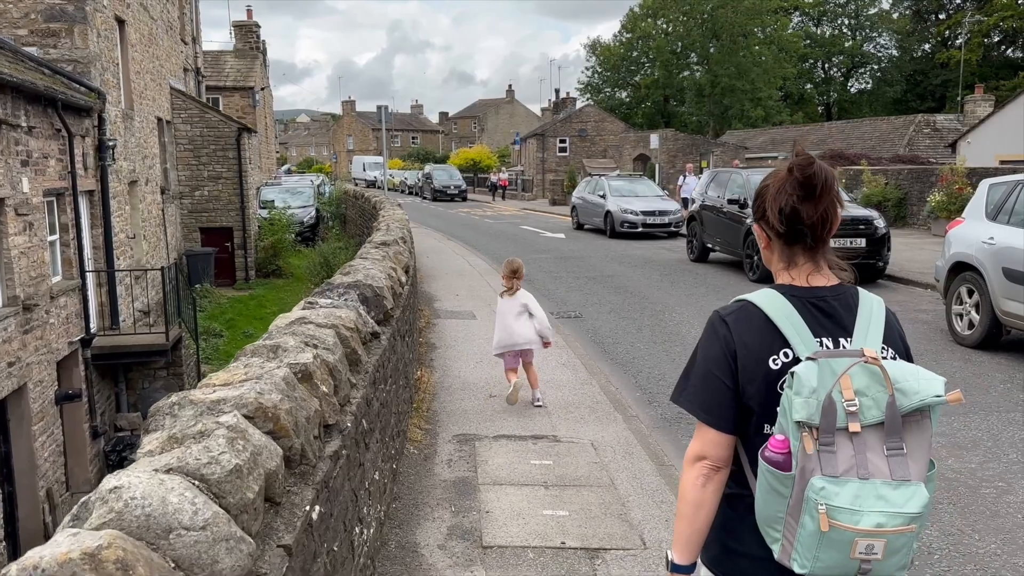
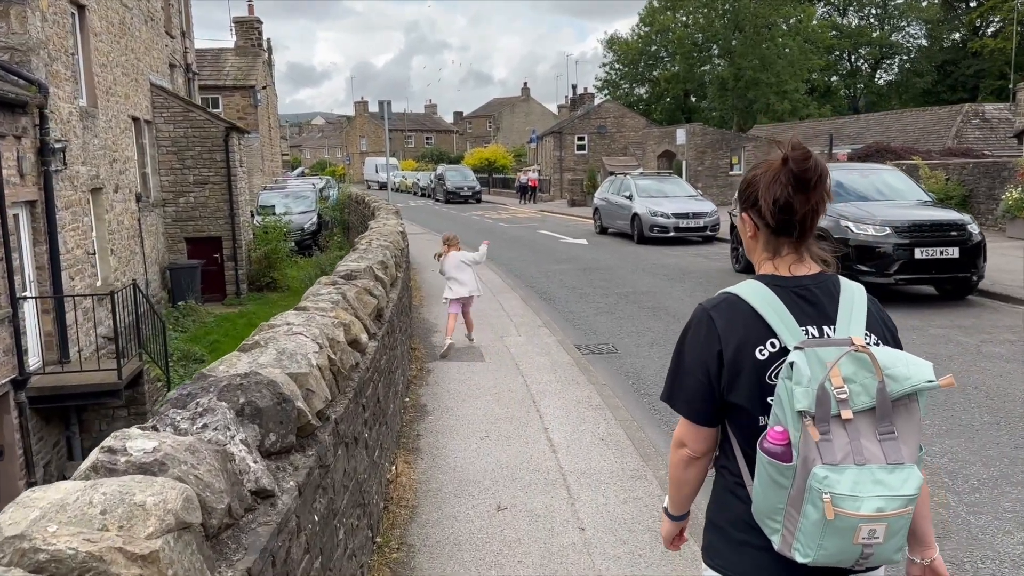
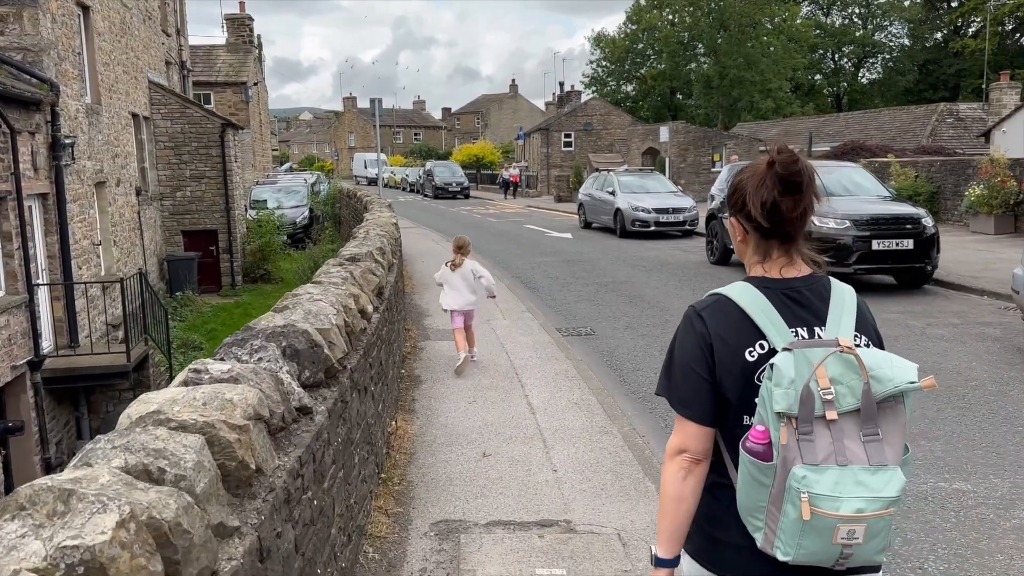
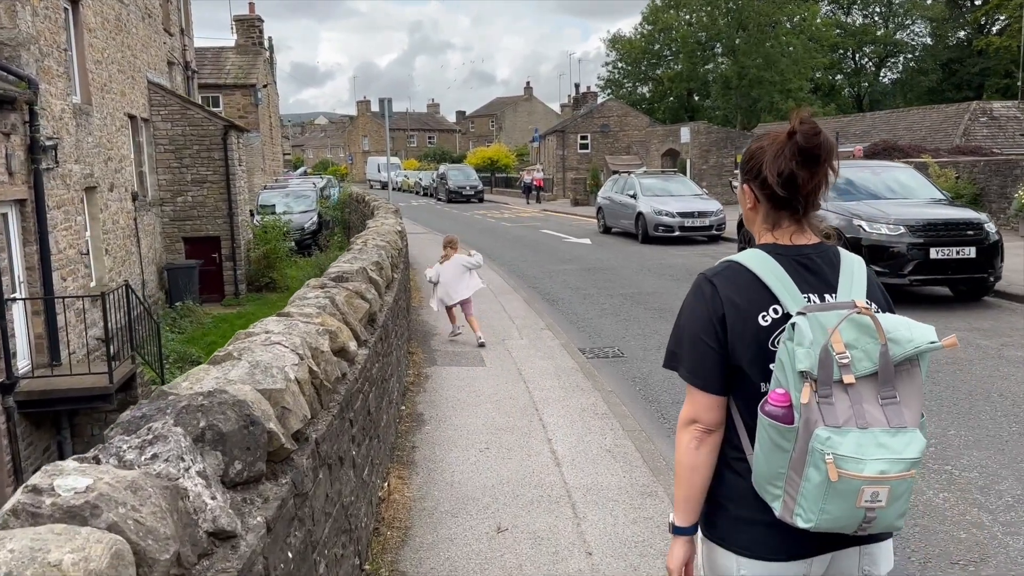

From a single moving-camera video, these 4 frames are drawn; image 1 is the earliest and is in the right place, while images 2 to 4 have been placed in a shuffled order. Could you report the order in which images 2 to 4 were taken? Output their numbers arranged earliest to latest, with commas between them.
3, 2, 4
